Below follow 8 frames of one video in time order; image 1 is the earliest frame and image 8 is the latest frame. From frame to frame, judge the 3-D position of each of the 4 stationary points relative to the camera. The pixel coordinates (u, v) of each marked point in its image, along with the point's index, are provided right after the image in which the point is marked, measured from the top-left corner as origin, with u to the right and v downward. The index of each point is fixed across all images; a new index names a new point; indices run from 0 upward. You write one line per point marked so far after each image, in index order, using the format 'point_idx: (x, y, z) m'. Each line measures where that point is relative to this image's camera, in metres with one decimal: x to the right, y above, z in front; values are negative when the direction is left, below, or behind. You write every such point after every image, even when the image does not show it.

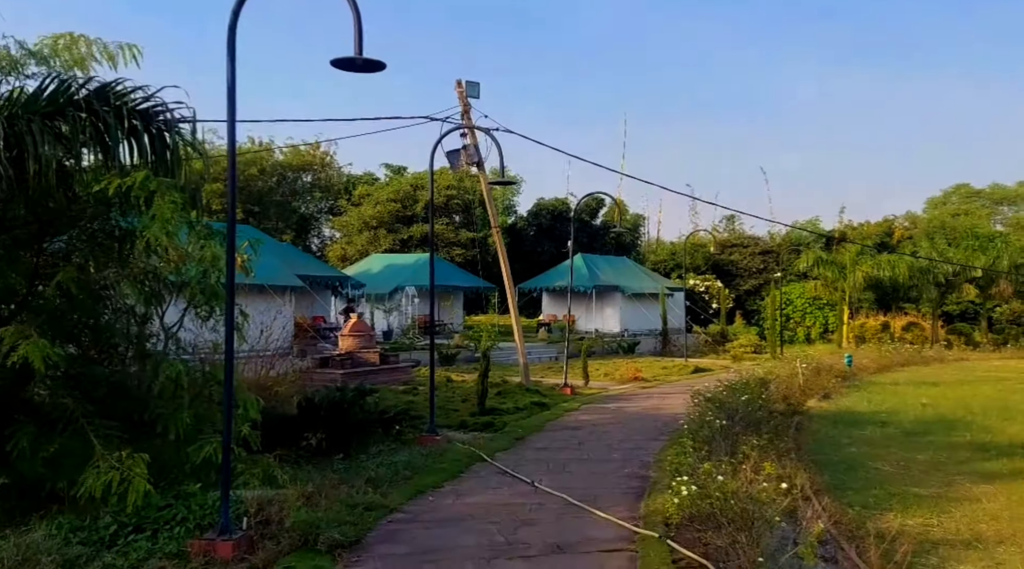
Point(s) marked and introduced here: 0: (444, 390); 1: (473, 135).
0: (-1.2, -2.0, +17.4) m
1: (-0.7, +2.6, +16.9) m
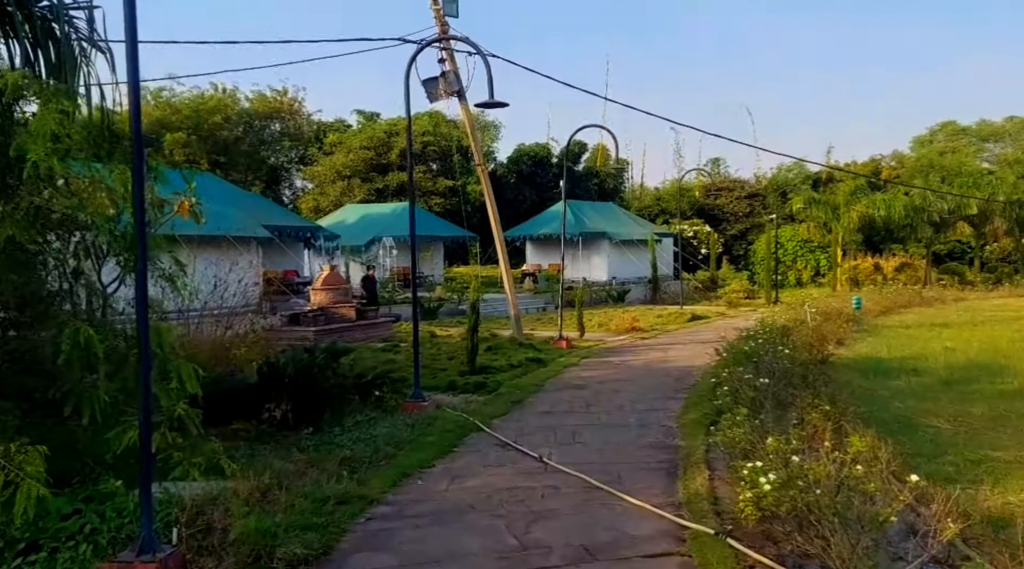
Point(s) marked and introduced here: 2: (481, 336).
0: (-1.4, -1.1, +15.8) m
1: (-1.0, +3.5, +15.1) m
2: (-0.6, -0.9, +17.1) m
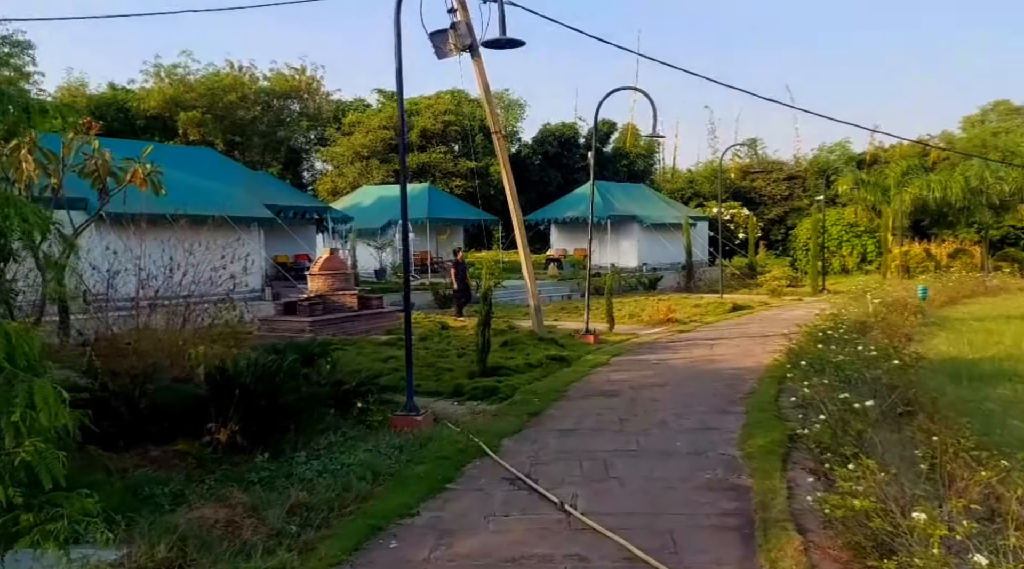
0: (-1.1, -0.9, +13.9) m
1: (-0.6, +3.7, +13.1) m
2: (-0.2, -0.7, +15.2) m
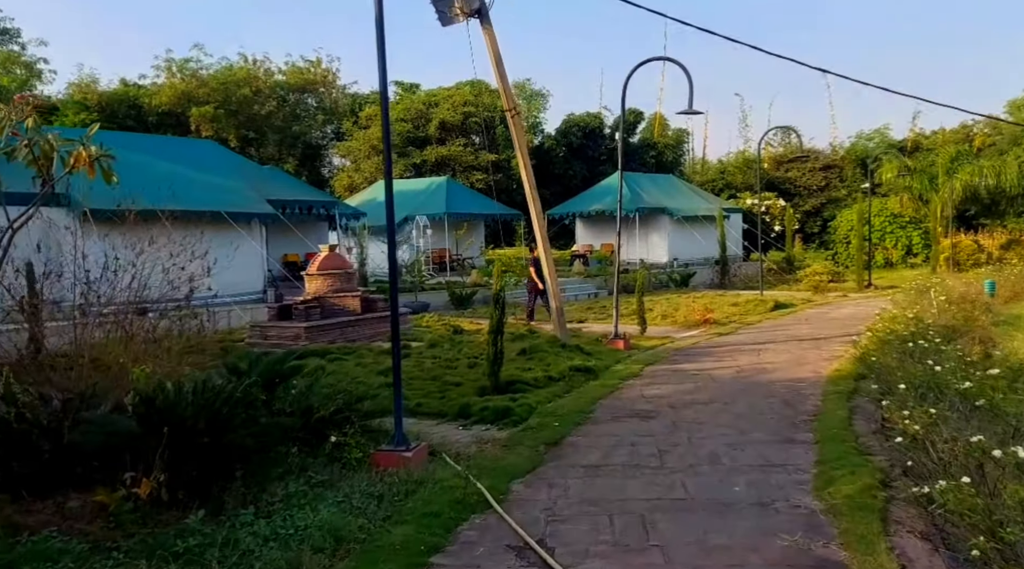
0: (-0.8, -0.9, +12.3) m
1: (-0.5, +3.7, +11.5) m
2: (+0.1, -0.7, +13.6) m
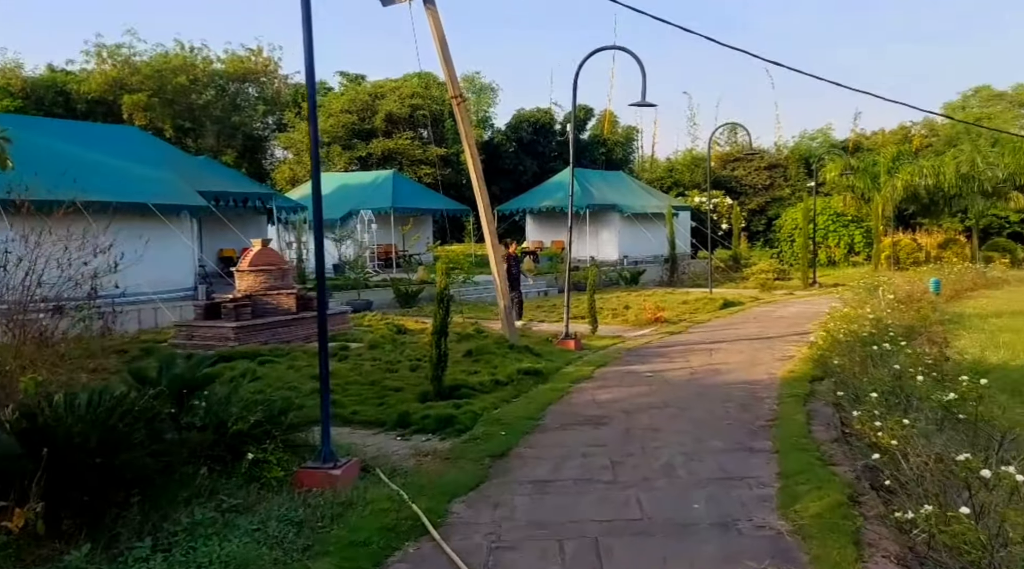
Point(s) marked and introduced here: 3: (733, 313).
0: (-1.5, -0.8, +11.7) m
1: (-1.1, +3.7, +10.9) m
2: (-0.7, -0.7, +13.0) m
3: (+4.1, -0.5, +17.9) m
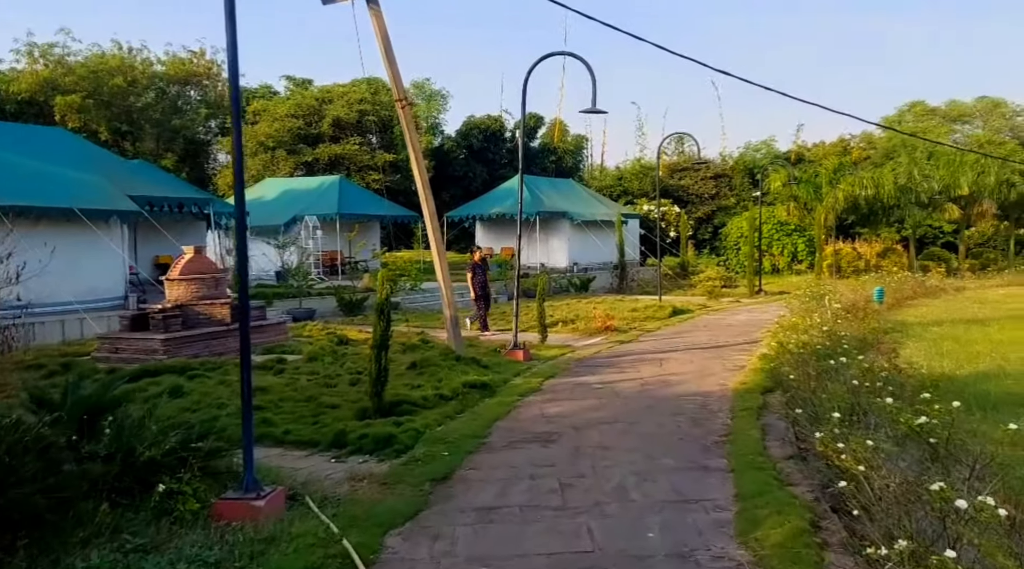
0: (-2.2, -0.9, +11.2) m
1: (-1.7, +3.6, +10.4) m
2: (-1.4, -0.8, +12.5) m
3: (+3.2, -0.7, +17.6) m
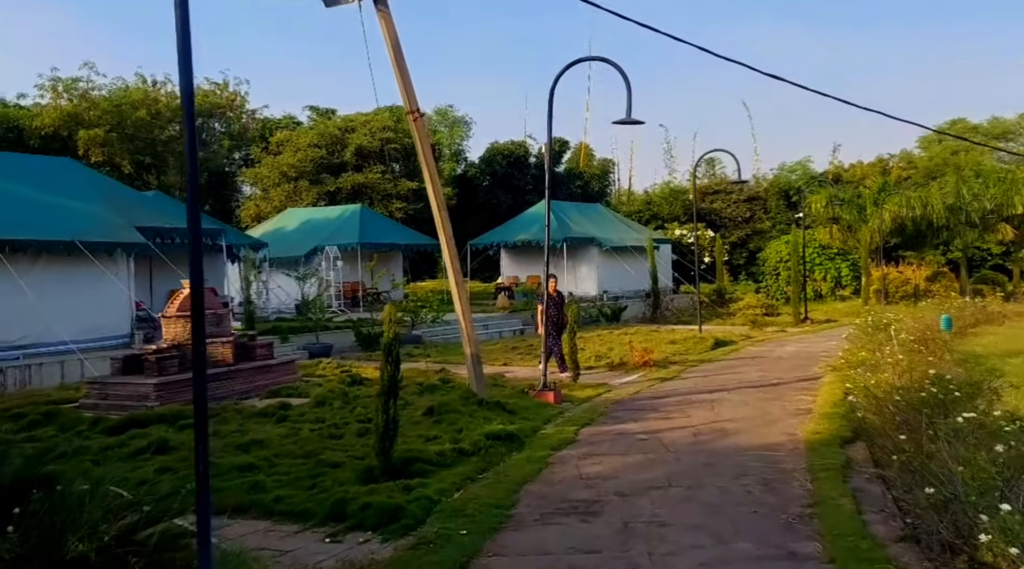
0: (-1.8, -1.3, +10.0) m
1: (-1.4, +3.3, +9.3) m
2: (-1.0, -1.2, +11.3) m
3: (+3.7, -1.2, +16.2) m
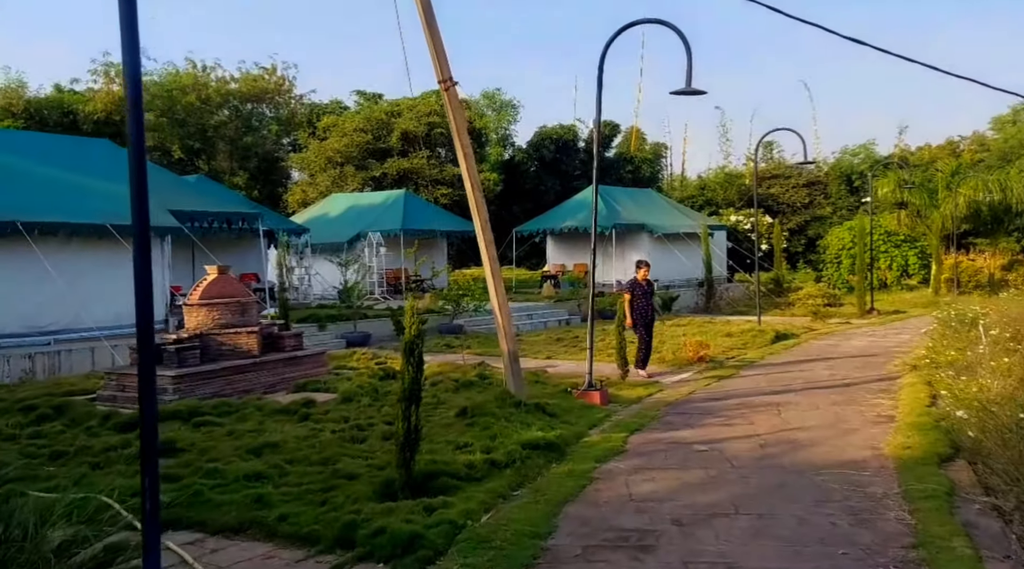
0: (-1.4, -1.2, +9.1) m
1: (-1.0, +3.4, +8.4) m
2: (-0.6, -1.1, +10.4) m
3: (+4.4, -1.0, +15.1) m
